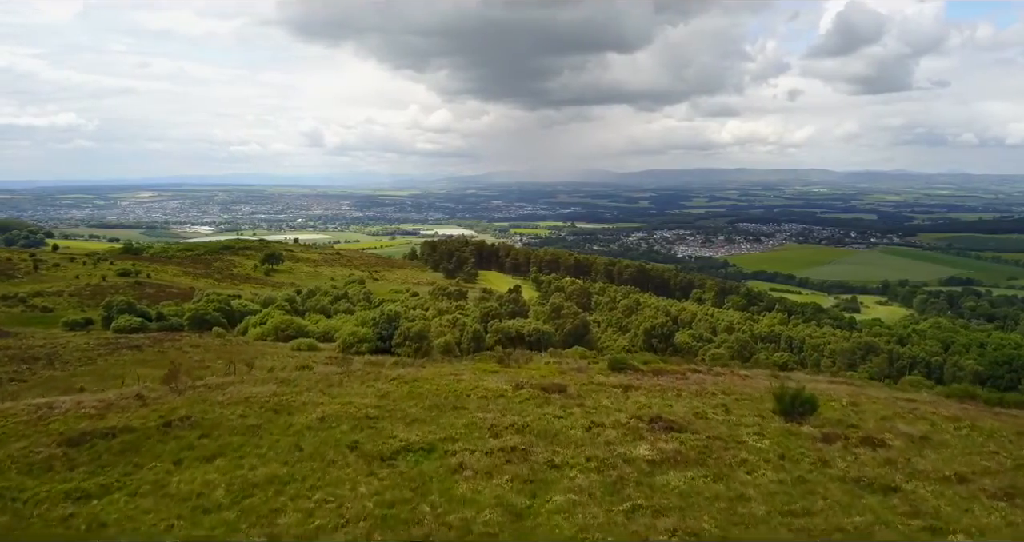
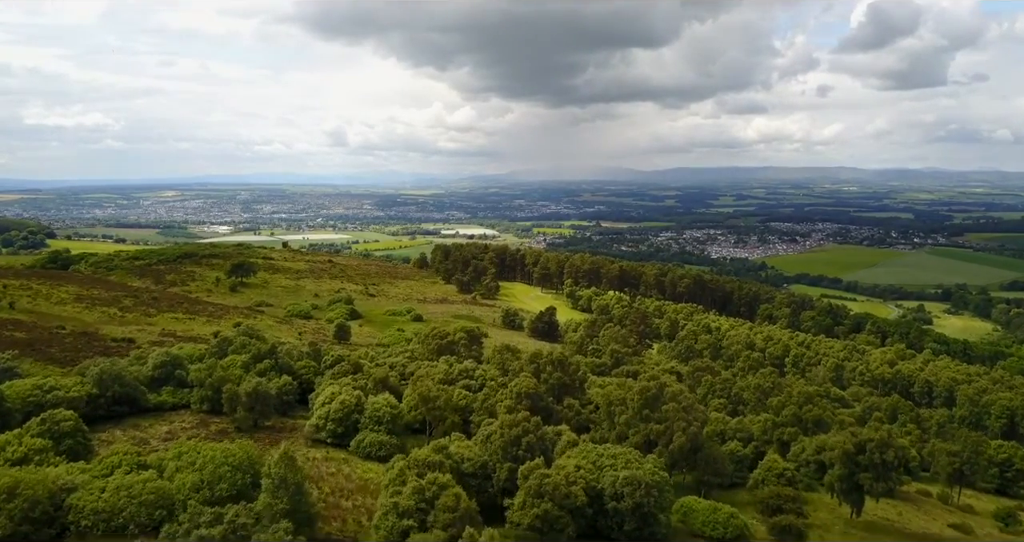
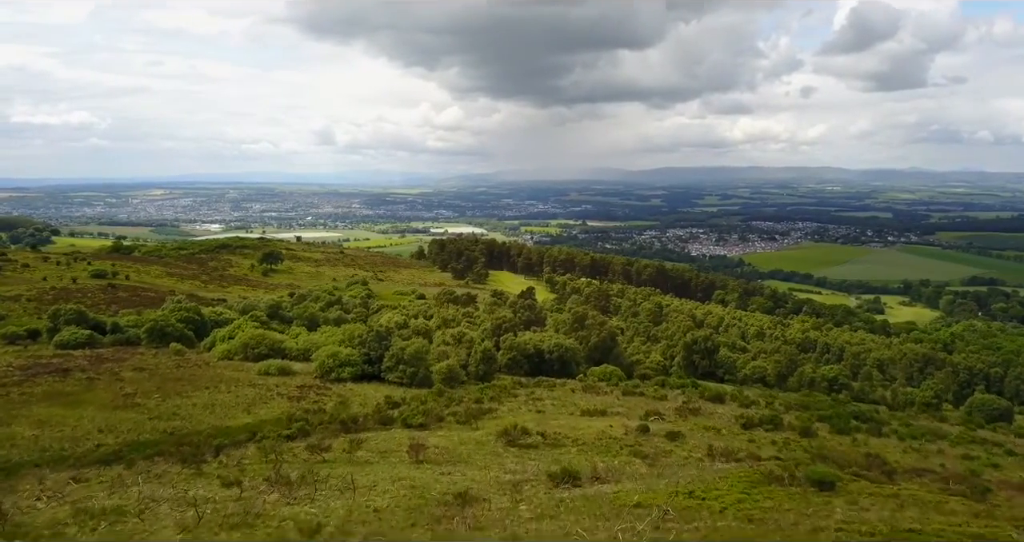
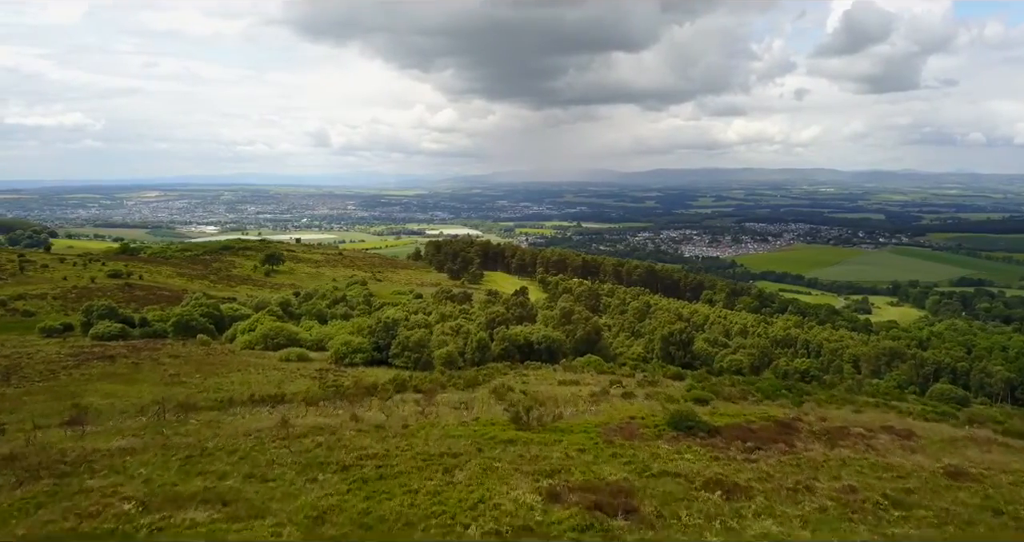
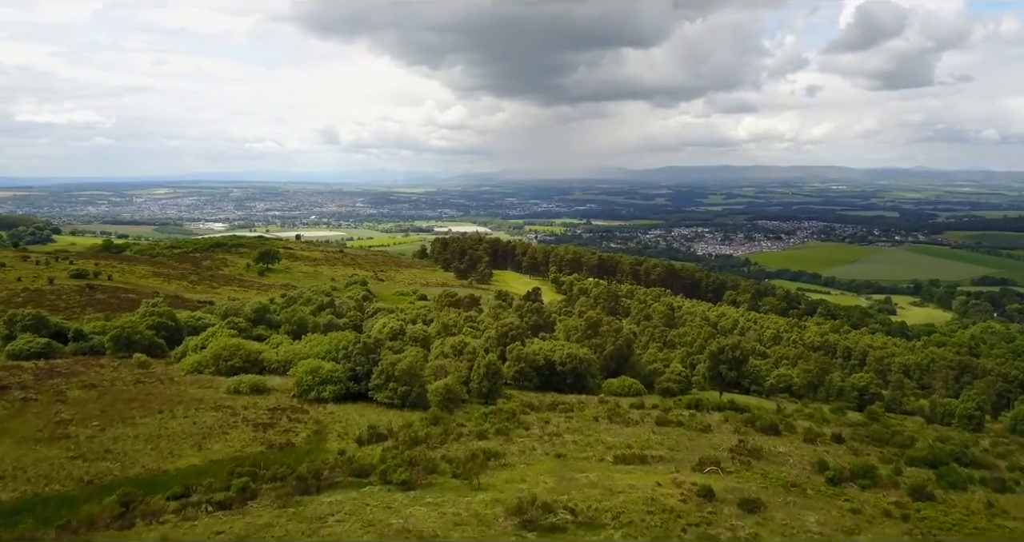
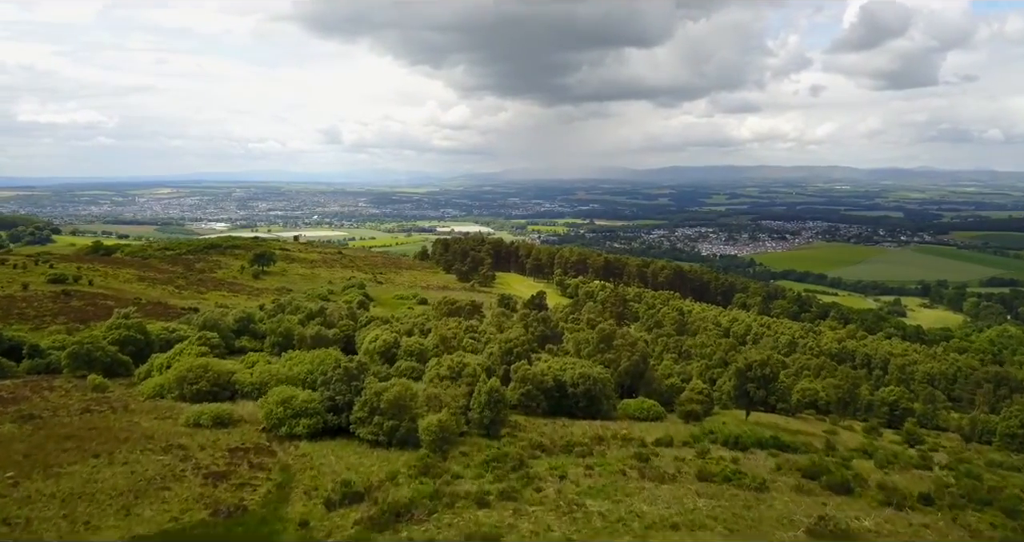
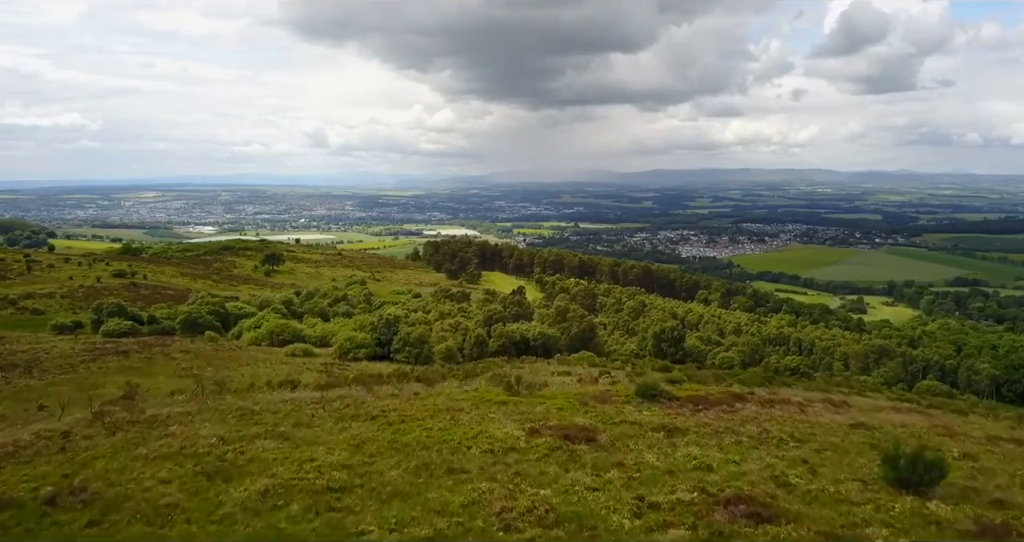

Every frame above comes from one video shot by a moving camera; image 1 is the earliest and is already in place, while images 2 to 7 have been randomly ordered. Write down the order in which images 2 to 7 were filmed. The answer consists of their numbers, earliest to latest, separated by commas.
7, 4, 3, 5, 6, 2
